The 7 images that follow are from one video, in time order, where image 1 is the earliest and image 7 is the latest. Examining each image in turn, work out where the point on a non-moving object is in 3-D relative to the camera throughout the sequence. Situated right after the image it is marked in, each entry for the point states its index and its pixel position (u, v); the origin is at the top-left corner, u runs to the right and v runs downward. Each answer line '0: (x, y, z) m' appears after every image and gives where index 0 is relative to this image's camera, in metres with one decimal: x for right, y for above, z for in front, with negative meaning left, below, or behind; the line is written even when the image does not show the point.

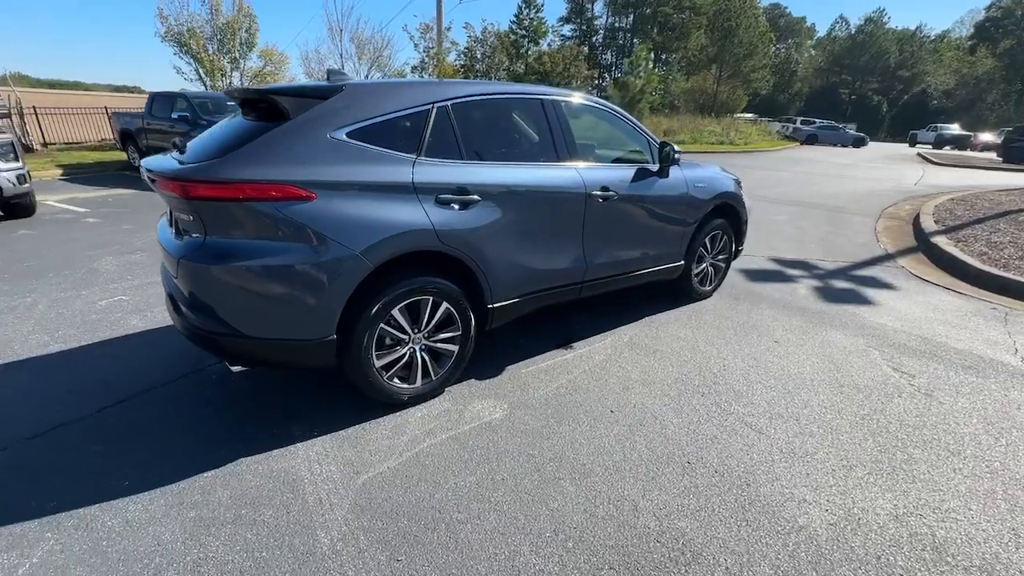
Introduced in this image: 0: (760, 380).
0: (+1.7, -0.6, +3.2) m
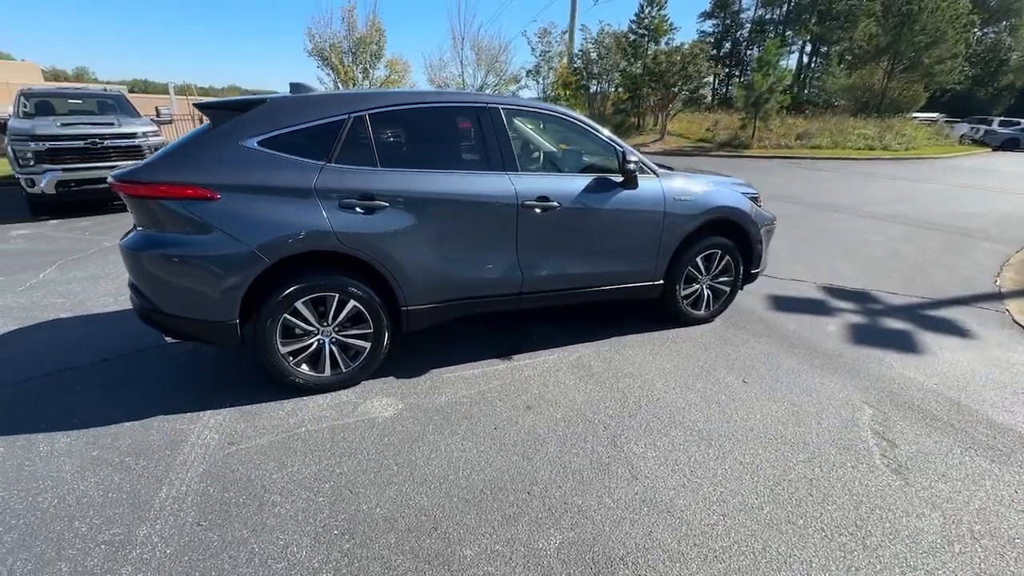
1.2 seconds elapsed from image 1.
0: (+1.0, -0.8, +2.8) m
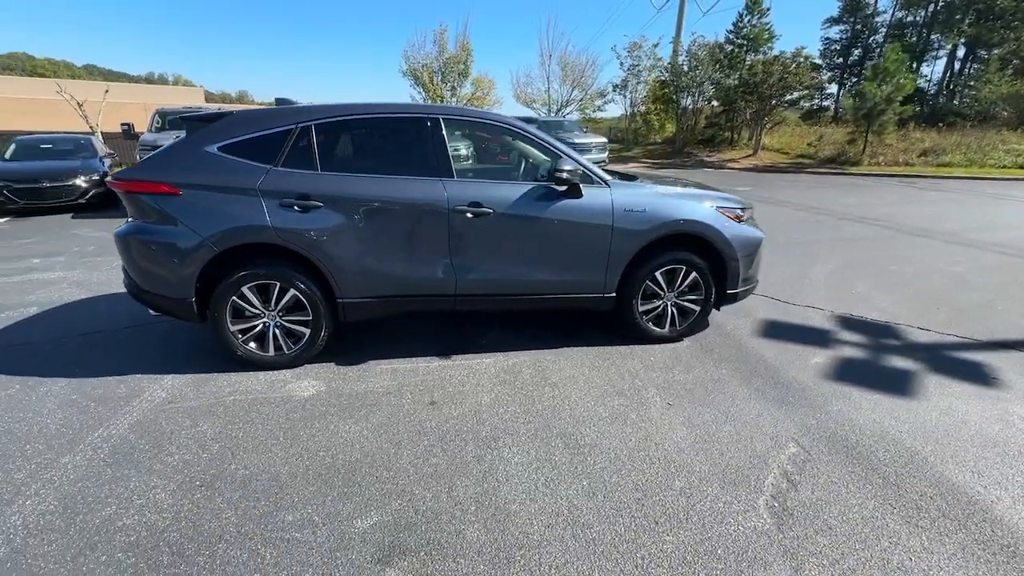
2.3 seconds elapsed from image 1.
0: (+0.4, -0.9, +2.8) m
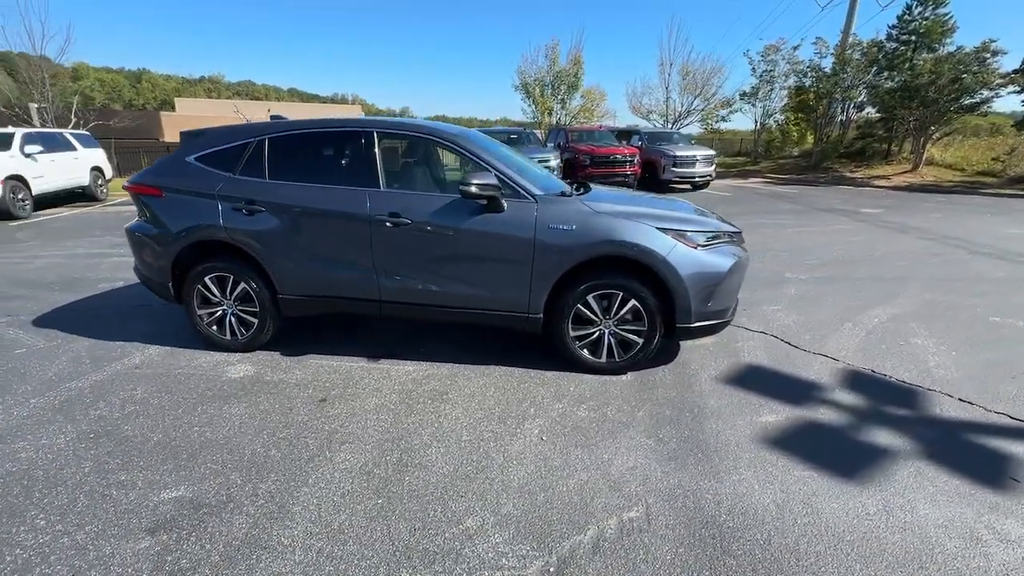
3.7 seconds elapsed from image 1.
0: (-0.5, -0.9, +2.7) m
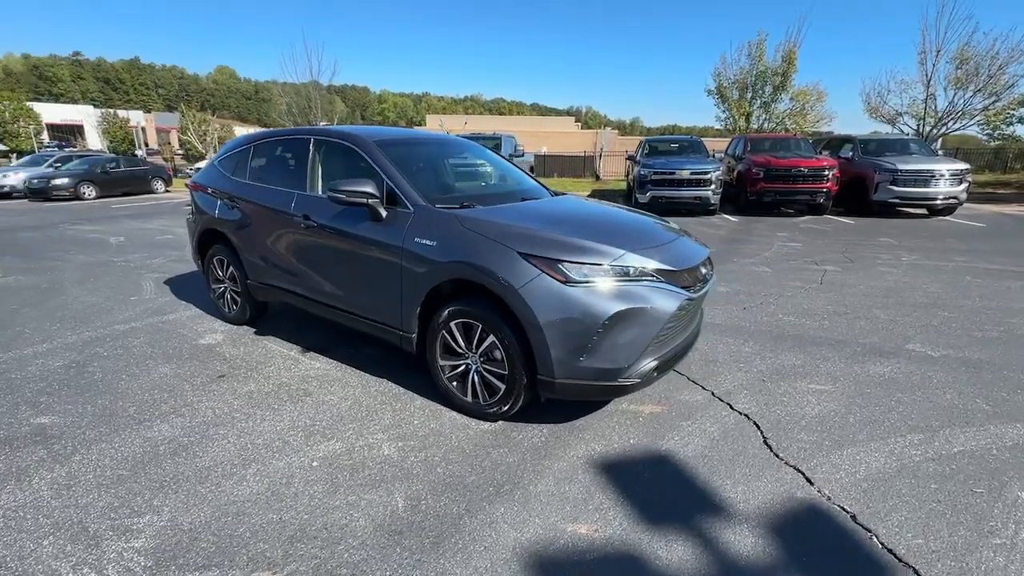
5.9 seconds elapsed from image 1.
0: (-1.8, -0.9, +2.8) m
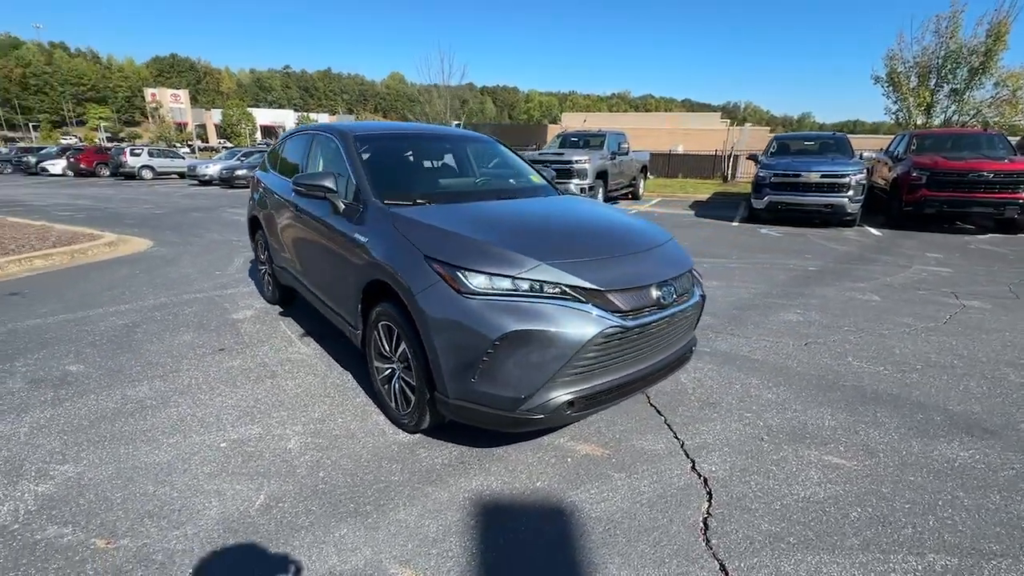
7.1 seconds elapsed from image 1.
0: (-2.3, -0.8, +3.1) m
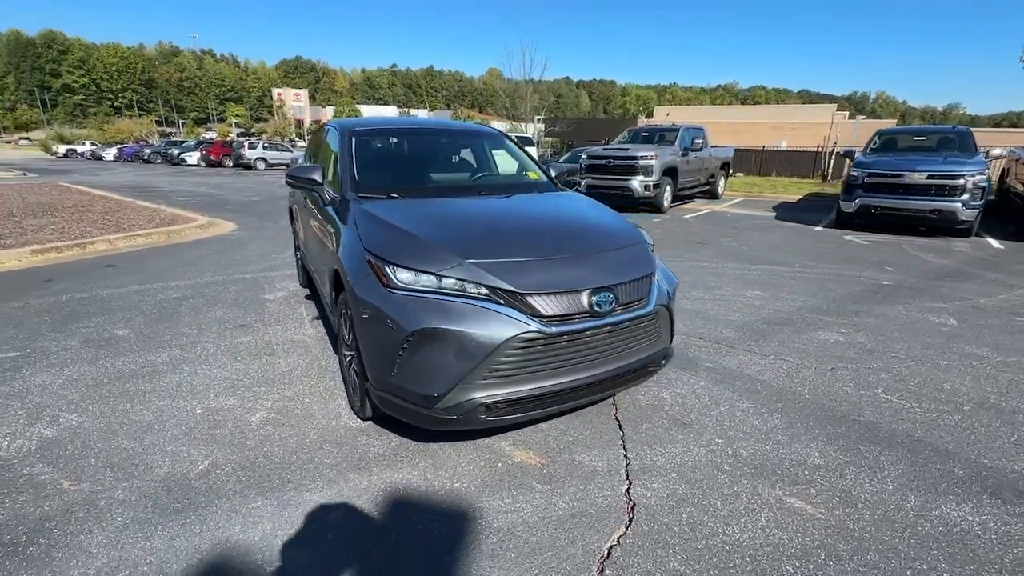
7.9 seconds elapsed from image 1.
0: (-2.5, -0.6, +3.5) m
